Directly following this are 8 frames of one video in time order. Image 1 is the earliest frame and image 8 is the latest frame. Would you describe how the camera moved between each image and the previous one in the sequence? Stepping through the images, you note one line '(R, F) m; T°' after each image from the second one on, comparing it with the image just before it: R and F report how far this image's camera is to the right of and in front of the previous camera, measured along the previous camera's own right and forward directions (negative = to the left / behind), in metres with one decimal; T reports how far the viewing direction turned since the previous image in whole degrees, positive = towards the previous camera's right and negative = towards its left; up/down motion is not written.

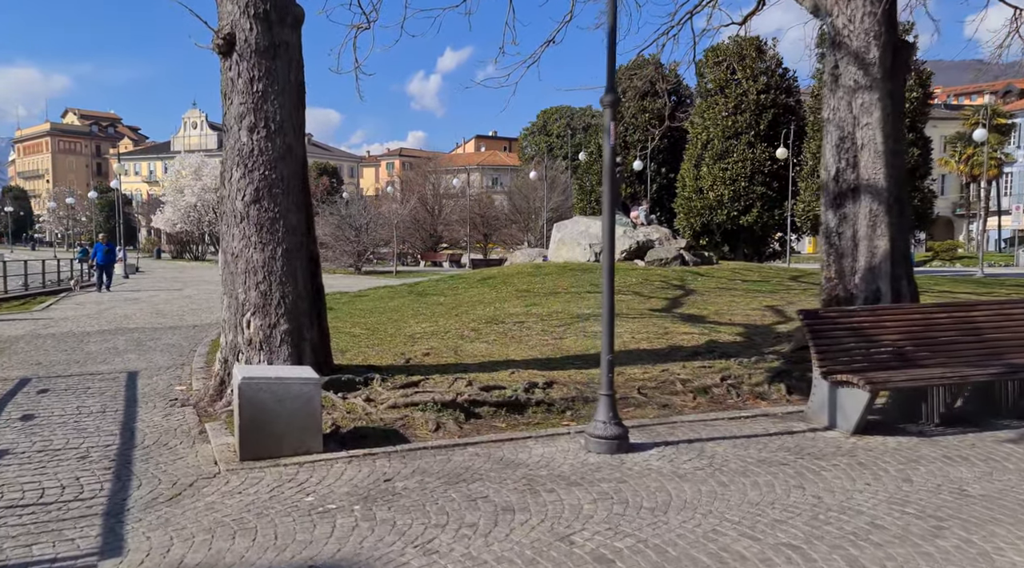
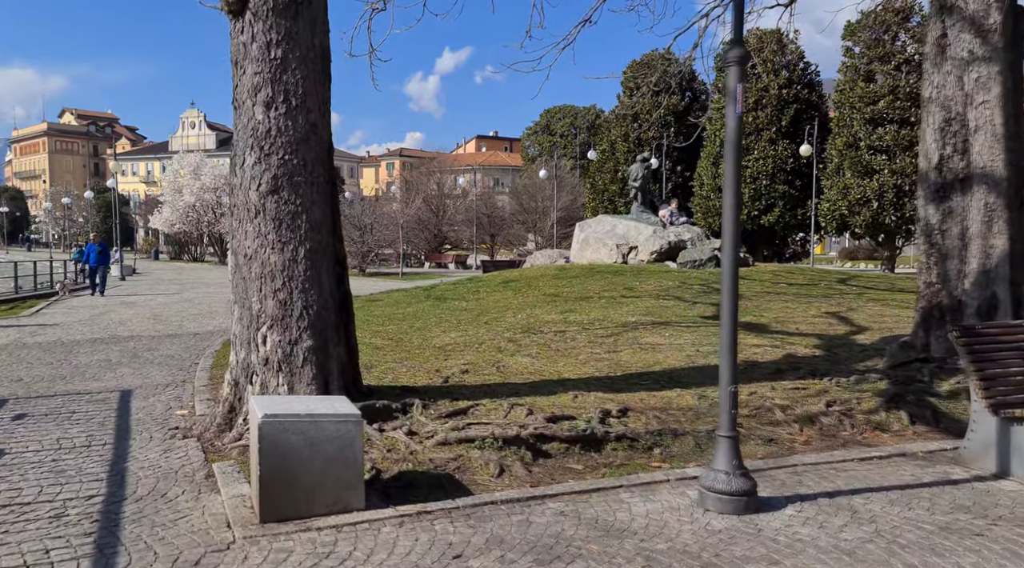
(-0.5, +1.3) m; 0°
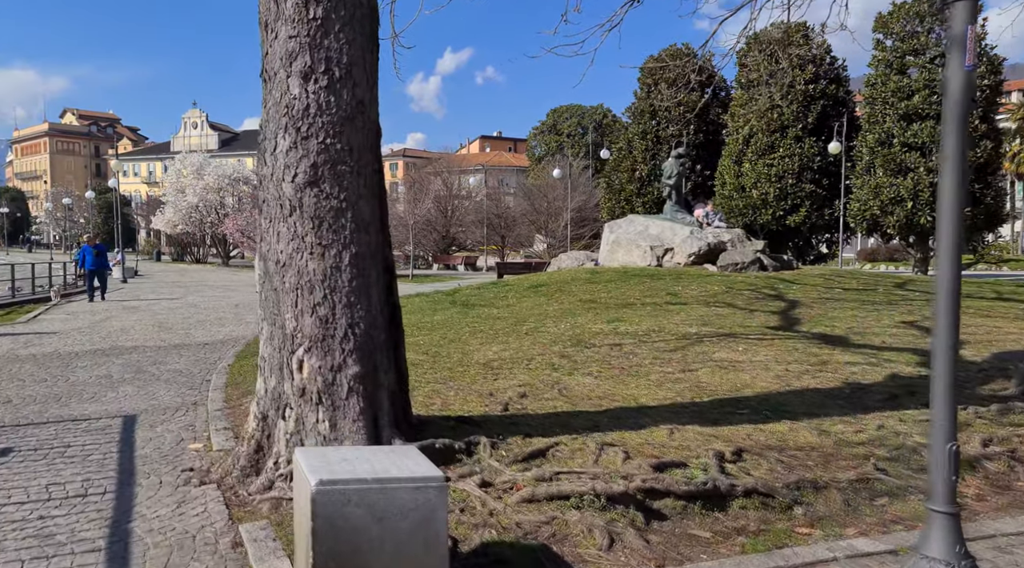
(-0.6, +1.2) m; 0°
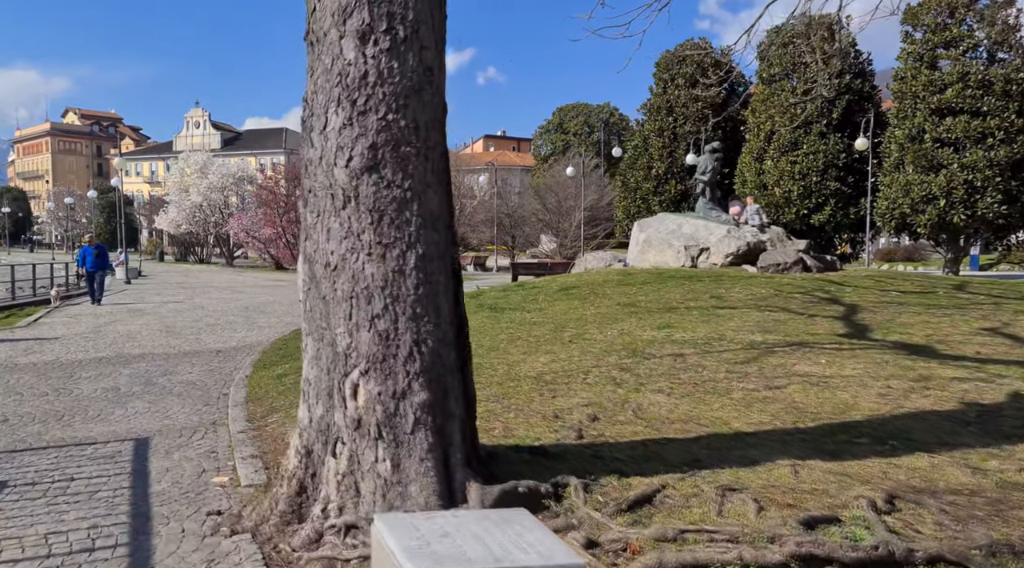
(-0.5, +0.9) m; 0°
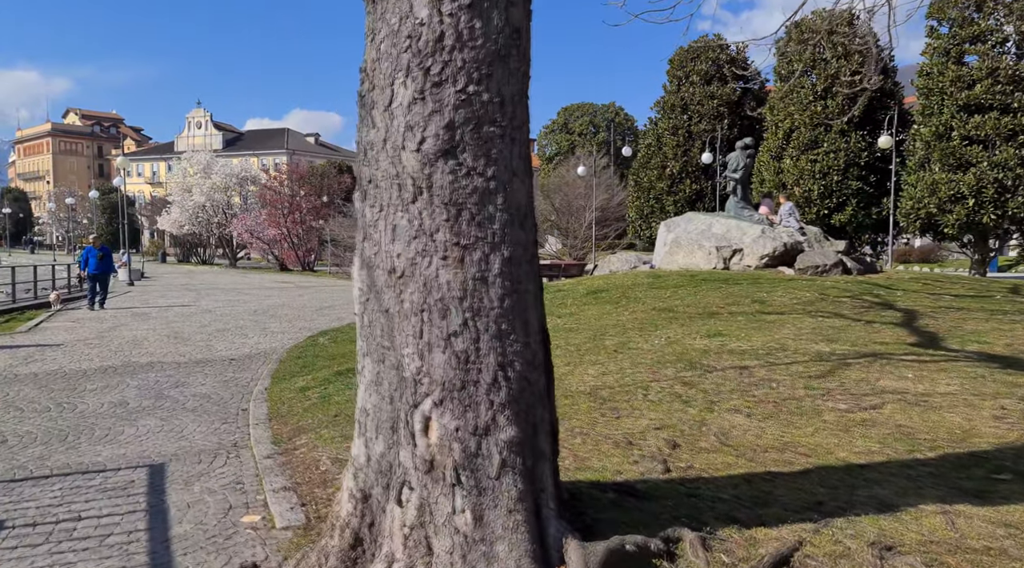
(-0.4, +0.8) m; 0°
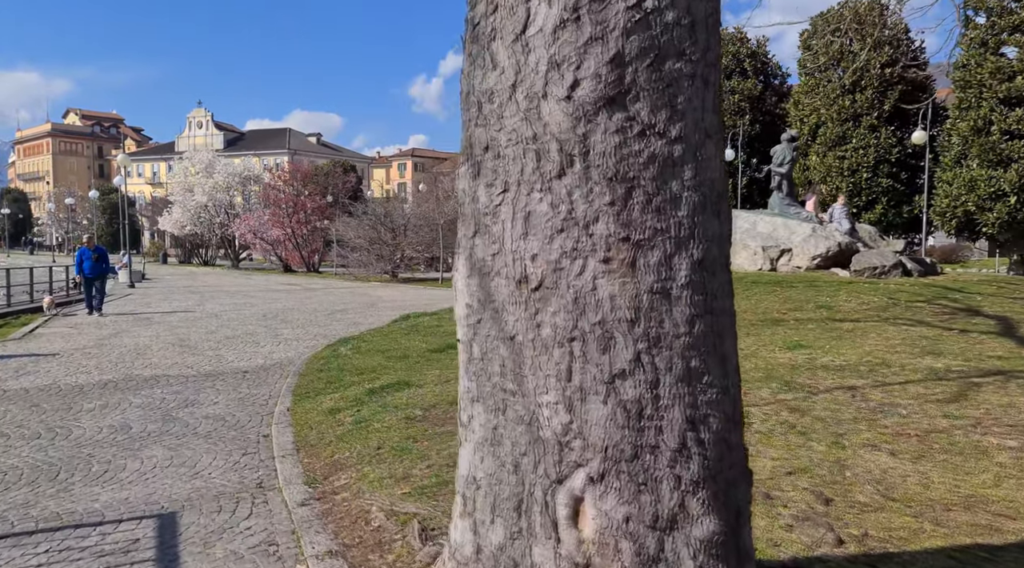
(-0.5, +1.2) m; 0°
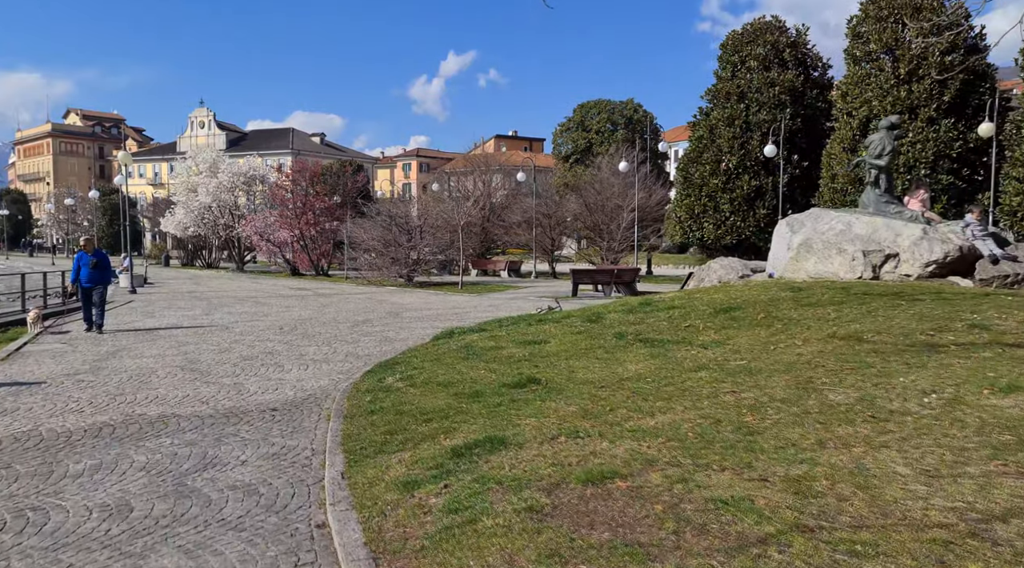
(-0.9, +2.1) m; 0°
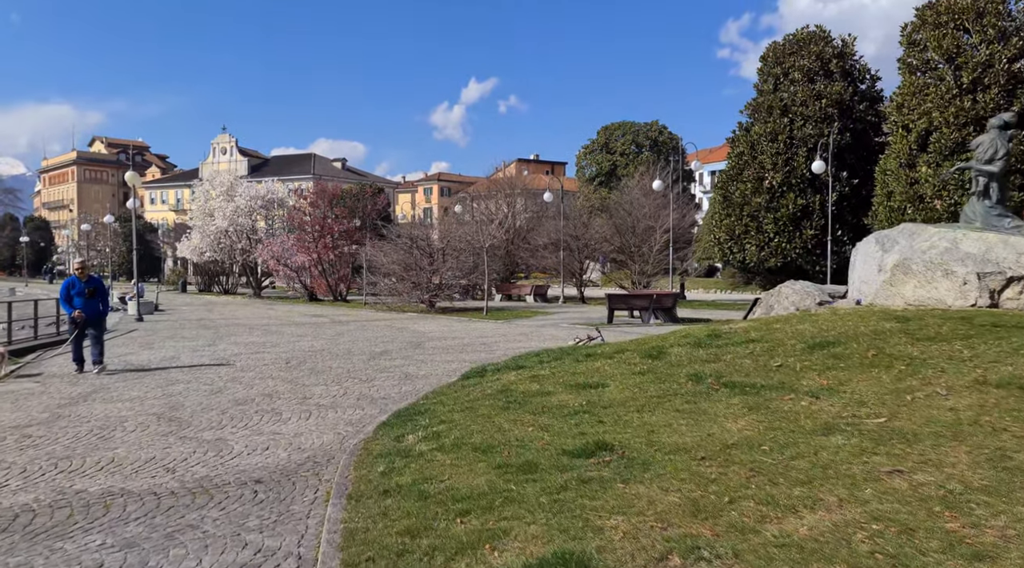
(-0.3, +2.1) m; -1°
